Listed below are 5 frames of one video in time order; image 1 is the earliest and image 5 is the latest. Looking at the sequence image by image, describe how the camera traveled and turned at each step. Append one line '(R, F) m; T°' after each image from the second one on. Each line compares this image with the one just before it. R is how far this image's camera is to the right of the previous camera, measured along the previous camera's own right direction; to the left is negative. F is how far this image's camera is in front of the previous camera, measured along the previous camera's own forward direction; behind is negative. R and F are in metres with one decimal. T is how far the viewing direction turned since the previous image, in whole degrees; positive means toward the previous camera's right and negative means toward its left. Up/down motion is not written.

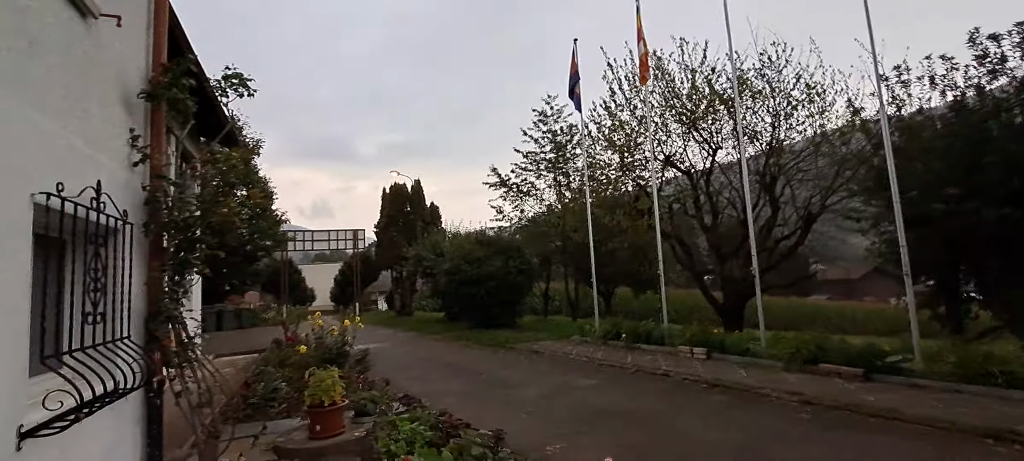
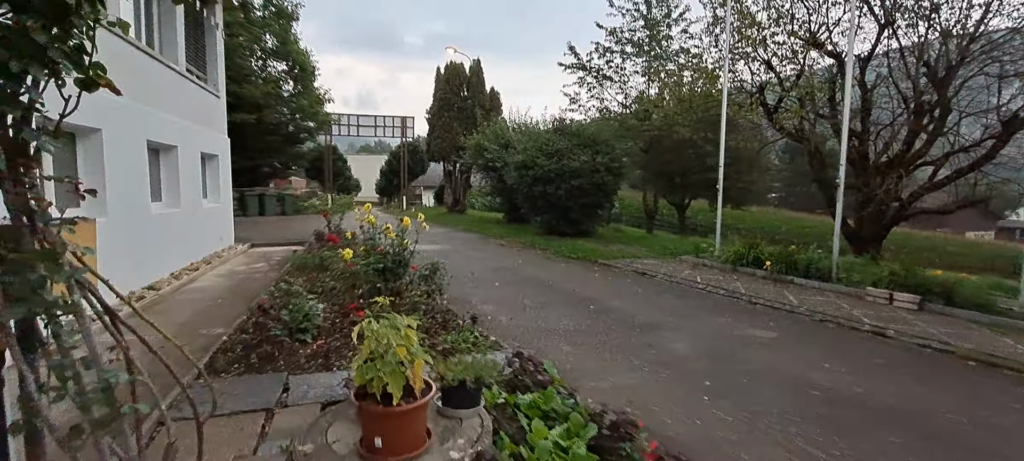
(-1.3, +3.0) m; -4°
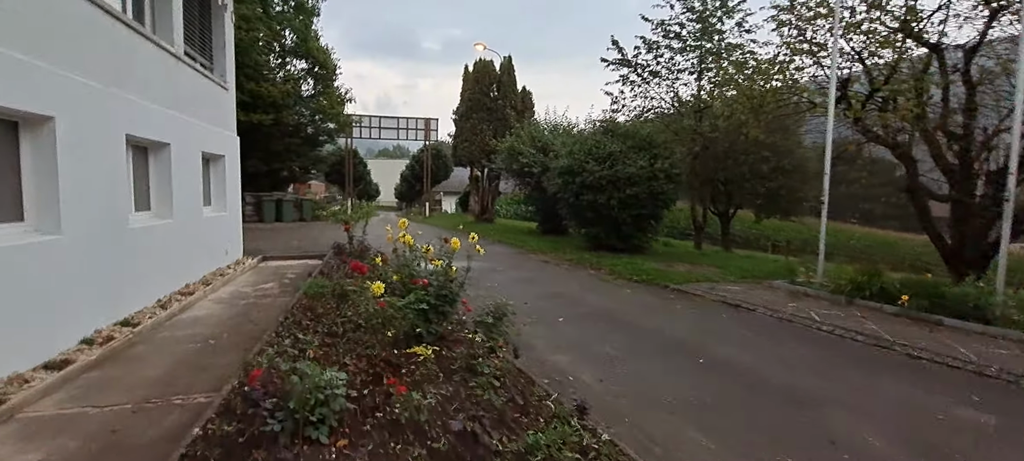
(-0.7, +1.8) m; -2°
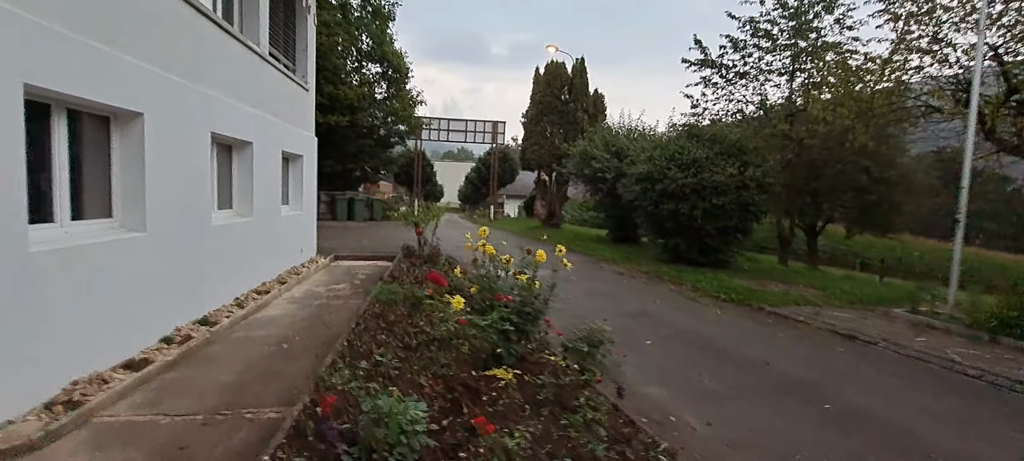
(-0.3, +0.5) m; -7°
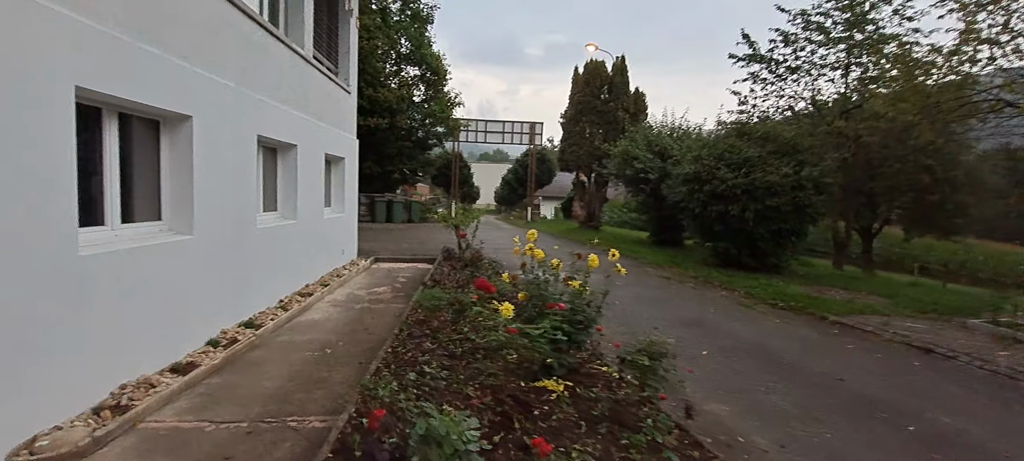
(-0.1, +0.2) m; -4°
